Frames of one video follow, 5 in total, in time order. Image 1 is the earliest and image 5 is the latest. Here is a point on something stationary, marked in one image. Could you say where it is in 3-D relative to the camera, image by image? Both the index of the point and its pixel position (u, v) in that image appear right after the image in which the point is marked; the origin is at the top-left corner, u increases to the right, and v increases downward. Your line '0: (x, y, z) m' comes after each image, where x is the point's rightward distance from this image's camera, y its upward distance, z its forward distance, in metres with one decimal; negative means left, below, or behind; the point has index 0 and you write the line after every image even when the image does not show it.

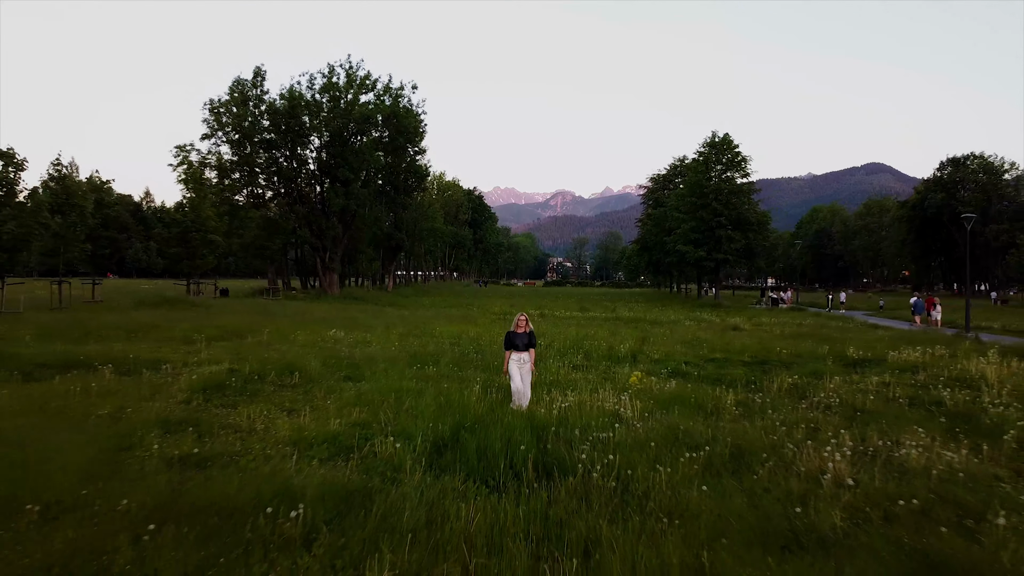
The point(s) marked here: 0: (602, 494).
0: (+0.8, -1.9, +4.8) m
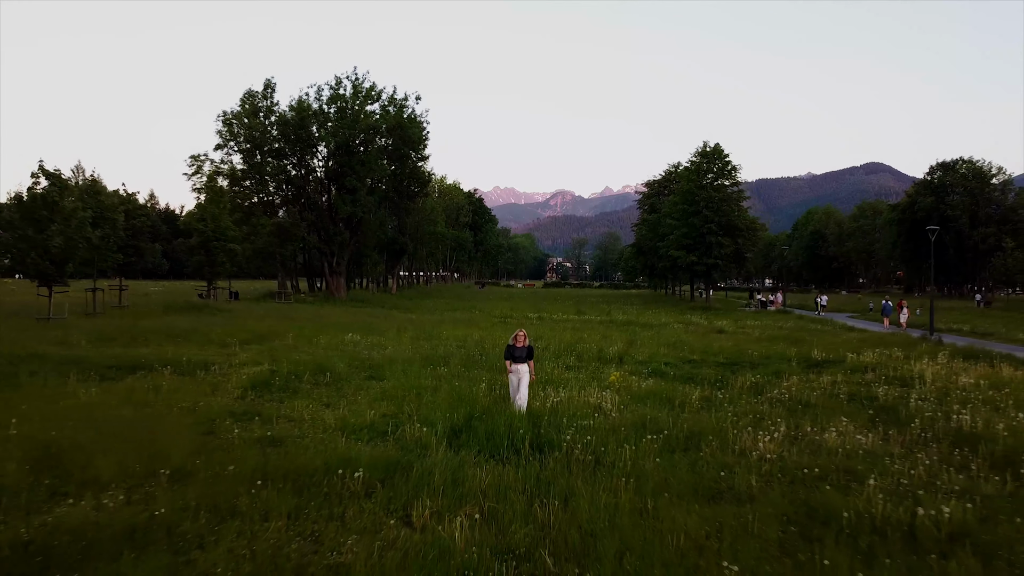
0: (+0.8, -2.1, +6.5) m
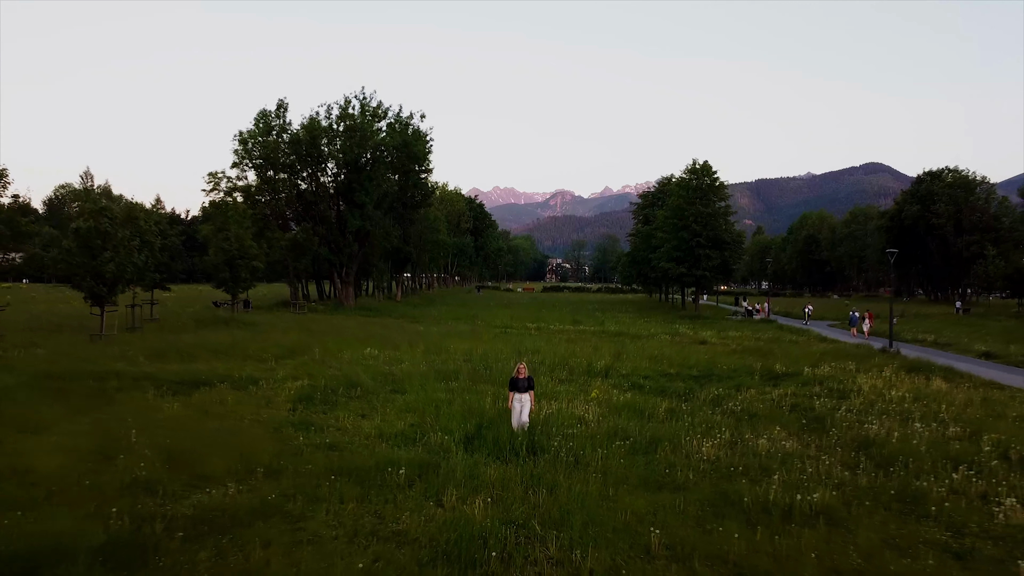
0: (+0.8, -2.9, +8.7) m
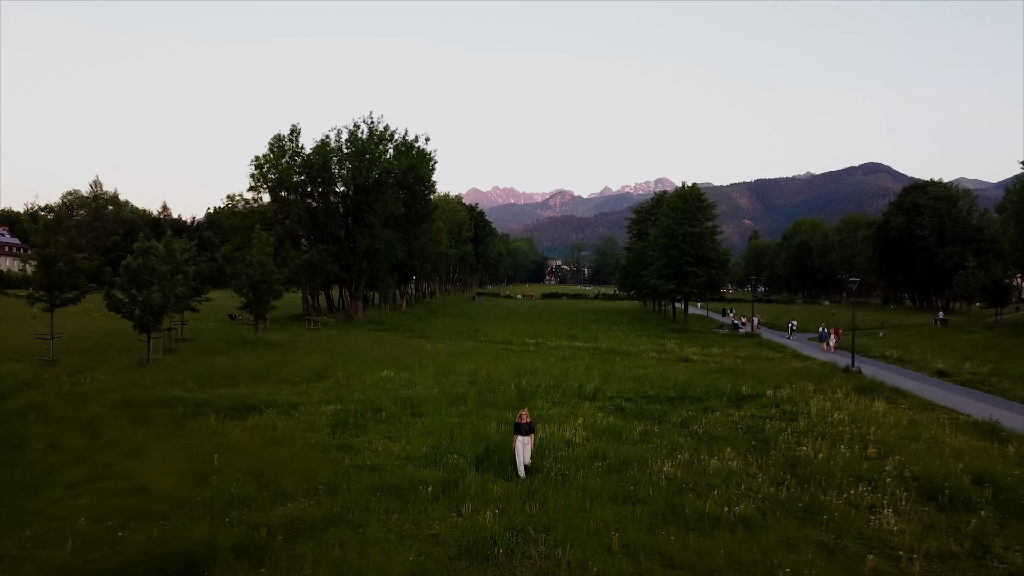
0: (+0.8, -4.1, +11.2) m
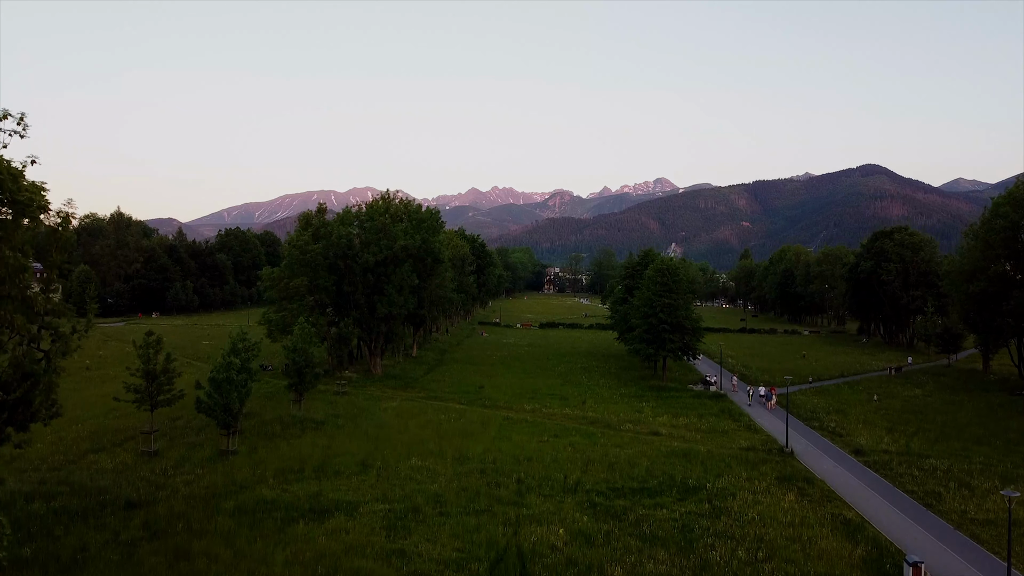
0: (+0.9, -9.9, +17.5) m
